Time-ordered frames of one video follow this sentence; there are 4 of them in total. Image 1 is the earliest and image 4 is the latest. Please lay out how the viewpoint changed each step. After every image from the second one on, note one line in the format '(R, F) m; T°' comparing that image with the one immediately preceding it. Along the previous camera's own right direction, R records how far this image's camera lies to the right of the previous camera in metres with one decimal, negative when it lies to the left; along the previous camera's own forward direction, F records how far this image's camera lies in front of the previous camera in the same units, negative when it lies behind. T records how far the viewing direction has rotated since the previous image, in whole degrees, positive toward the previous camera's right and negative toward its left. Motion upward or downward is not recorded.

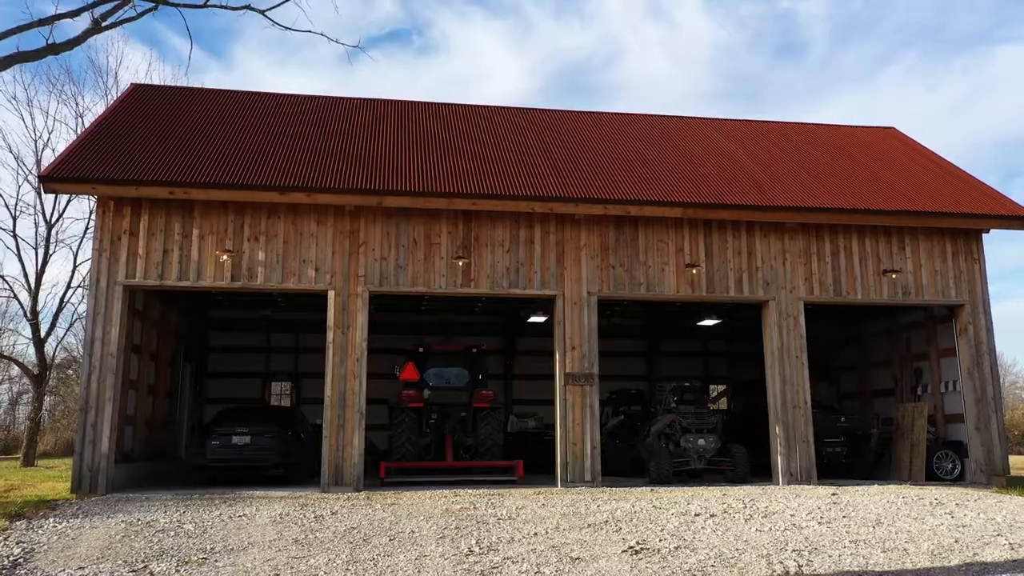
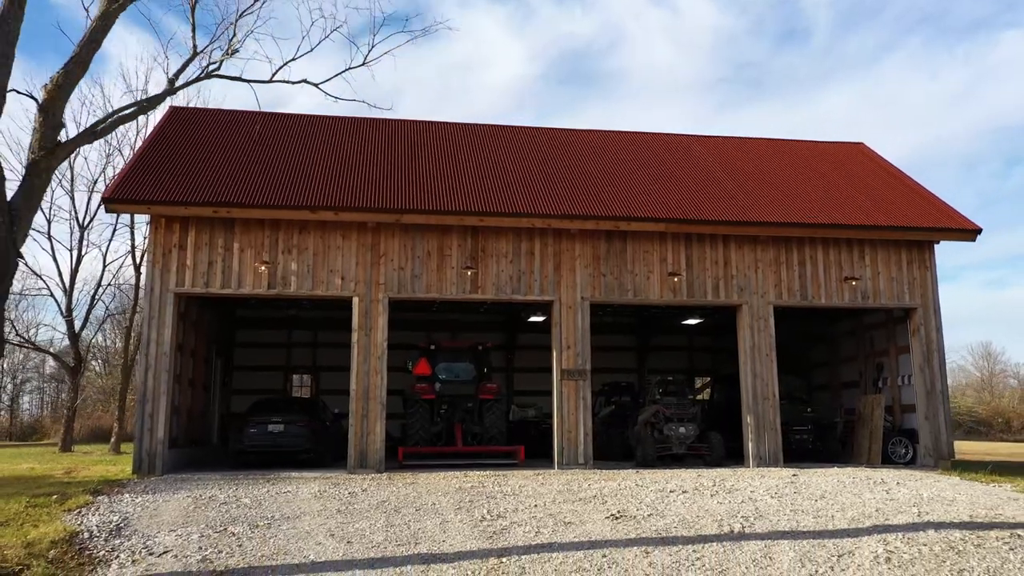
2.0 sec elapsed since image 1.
(-0.1, -1.4) m; 0°
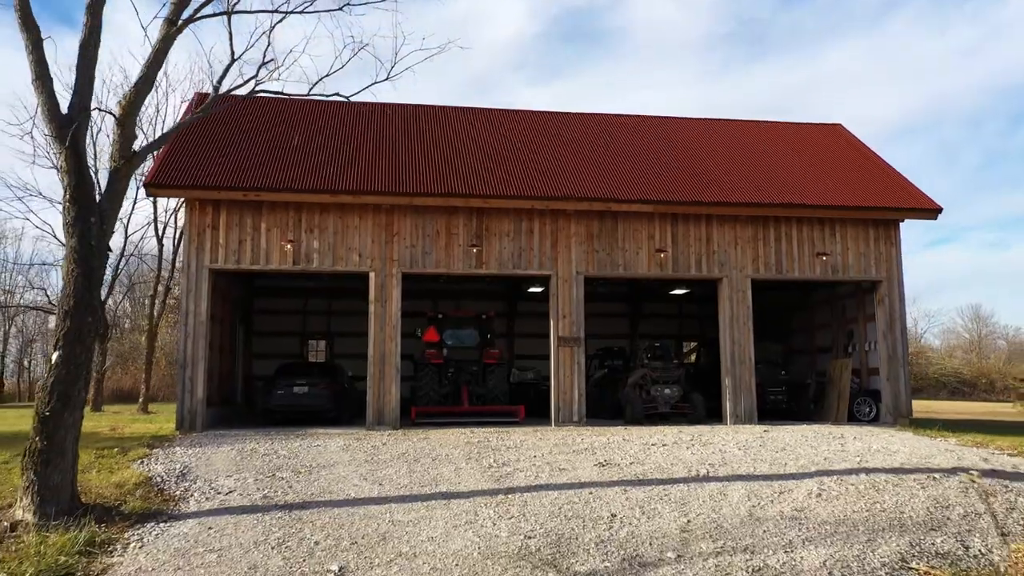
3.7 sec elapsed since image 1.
(0.0, -1.2) m; 0°
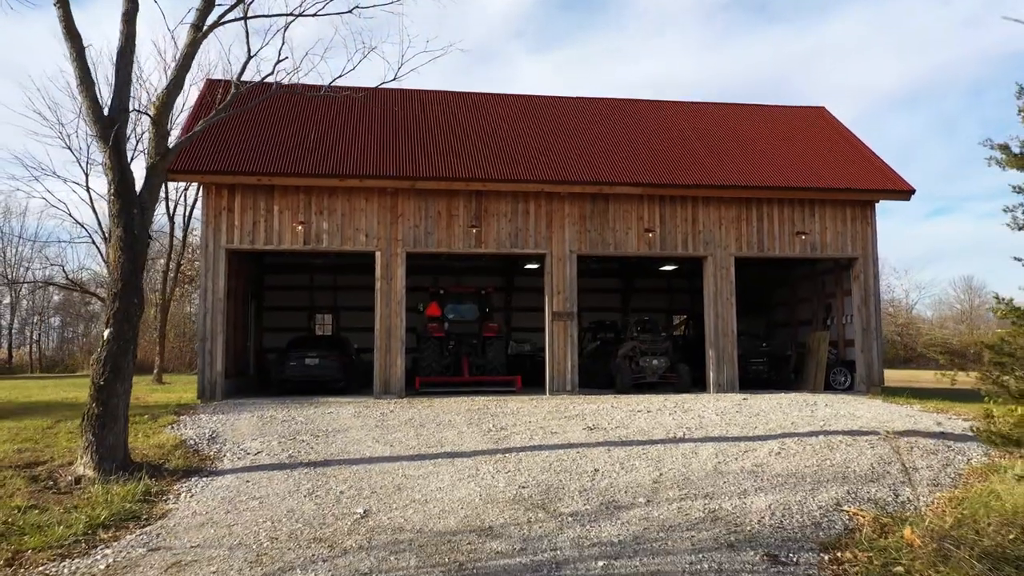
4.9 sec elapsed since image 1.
(0.0, -0.9) m; 0°
